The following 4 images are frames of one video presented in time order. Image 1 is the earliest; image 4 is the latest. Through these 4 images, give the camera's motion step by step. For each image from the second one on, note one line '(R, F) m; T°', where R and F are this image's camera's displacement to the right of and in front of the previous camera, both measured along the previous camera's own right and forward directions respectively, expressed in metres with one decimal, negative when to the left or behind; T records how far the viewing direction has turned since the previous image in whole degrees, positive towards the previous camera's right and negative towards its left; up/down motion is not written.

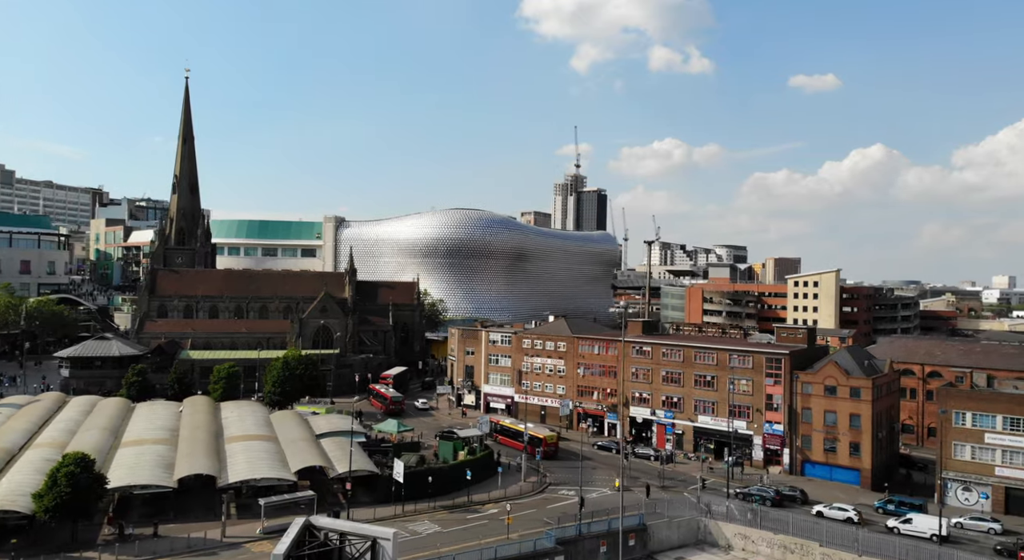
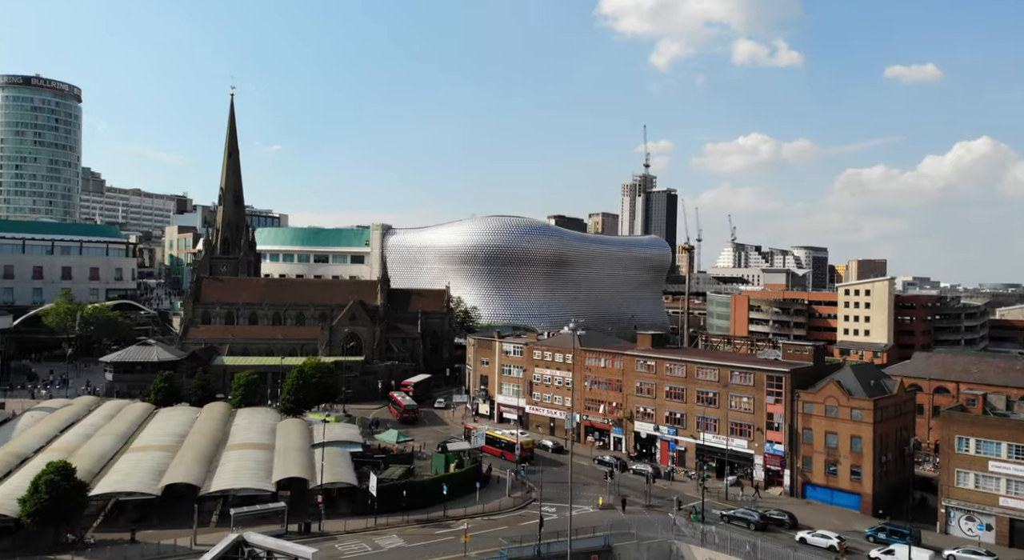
(+6.5, -0.1) m; -6°
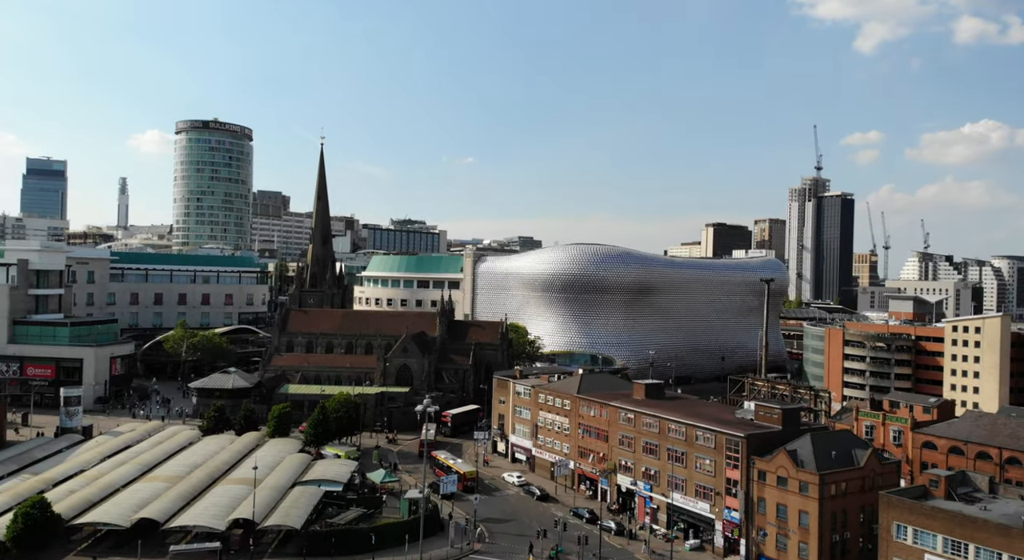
(+17.5, -0.2) m; -14°
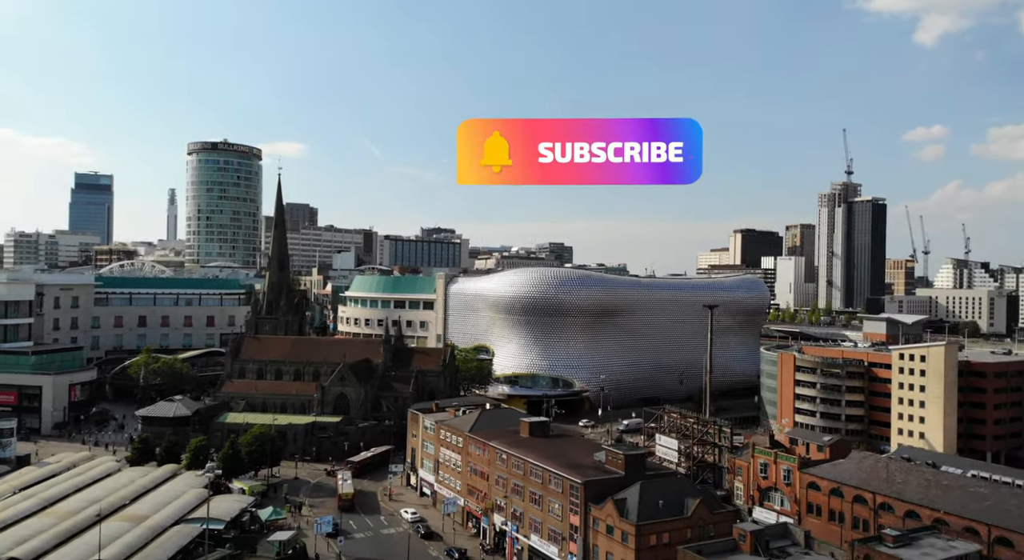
(+15.1, -1.1) m; -4°
